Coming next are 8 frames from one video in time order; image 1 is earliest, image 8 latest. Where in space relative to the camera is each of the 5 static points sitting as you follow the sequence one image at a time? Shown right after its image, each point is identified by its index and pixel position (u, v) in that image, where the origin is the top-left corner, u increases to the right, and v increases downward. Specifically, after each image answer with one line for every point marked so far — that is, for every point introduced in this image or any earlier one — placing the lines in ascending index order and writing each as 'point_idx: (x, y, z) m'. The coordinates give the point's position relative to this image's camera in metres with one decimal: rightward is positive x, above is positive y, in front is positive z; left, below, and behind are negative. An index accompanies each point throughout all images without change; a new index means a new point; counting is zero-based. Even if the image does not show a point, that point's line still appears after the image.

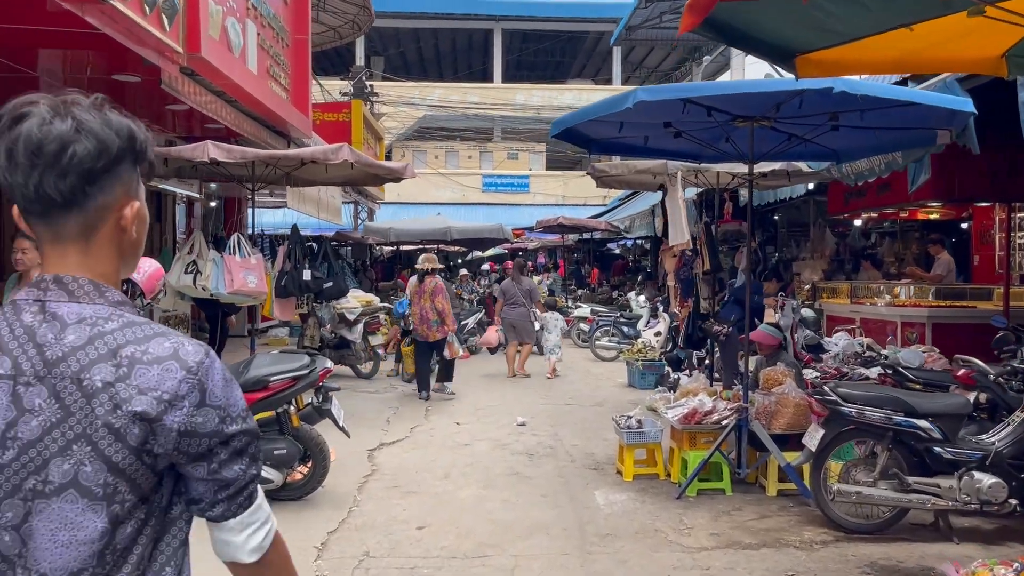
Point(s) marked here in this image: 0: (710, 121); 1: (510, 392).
0: (+1.2, +1.0, +5.2) m
1: (0.0, -1.2, +9.6) m
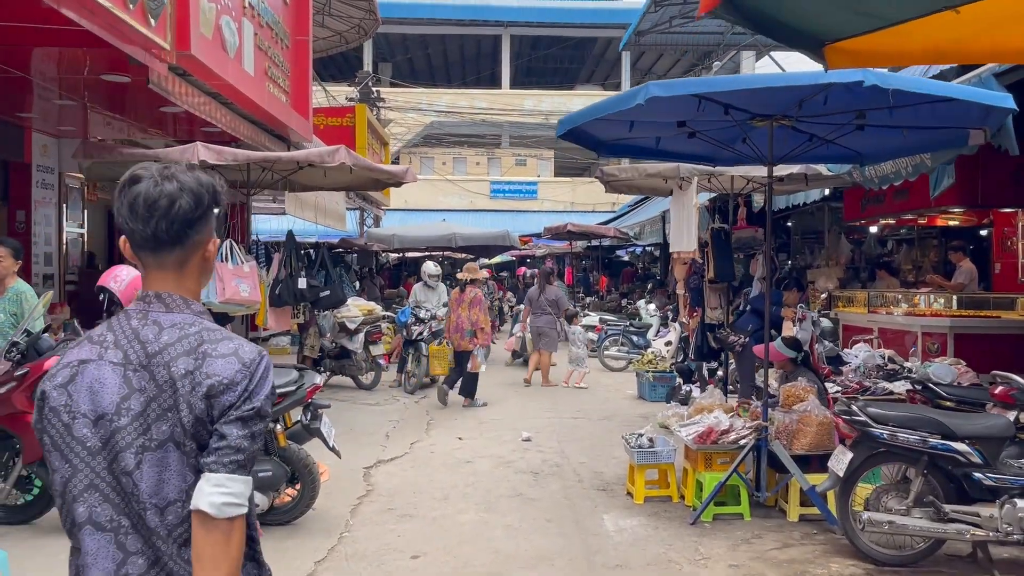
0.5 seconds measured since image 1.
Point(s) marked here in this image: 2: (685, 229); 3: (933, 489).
0: (+1.2, +1.0, +4.9) m
1: (0.0, -1.3, +9.3) m
2: (+1.4, +0.5, +6.7) m
3: (+2.0, -1.0, +4.1) m
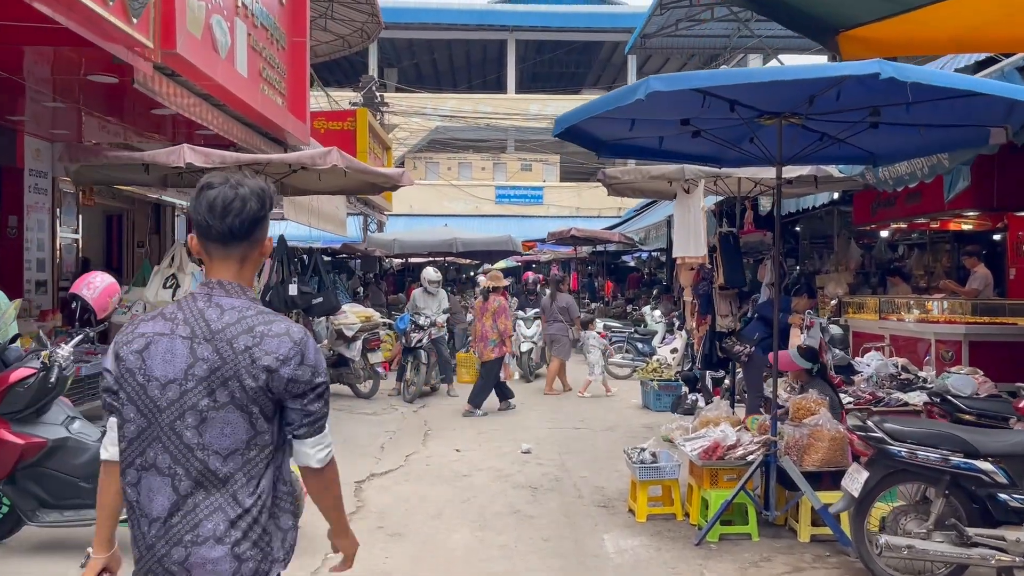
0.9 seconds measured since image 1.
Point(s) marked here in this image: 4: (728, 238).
0: (+1.2, +0.9, +4.7) m
1: (0.0, -1.3, +9.0) m
2: (+1.4, +0.4, +6.5) m
3: (+2.0, -1.0, +3.8) m
4: (+1.7, +0.4, +6.9) m
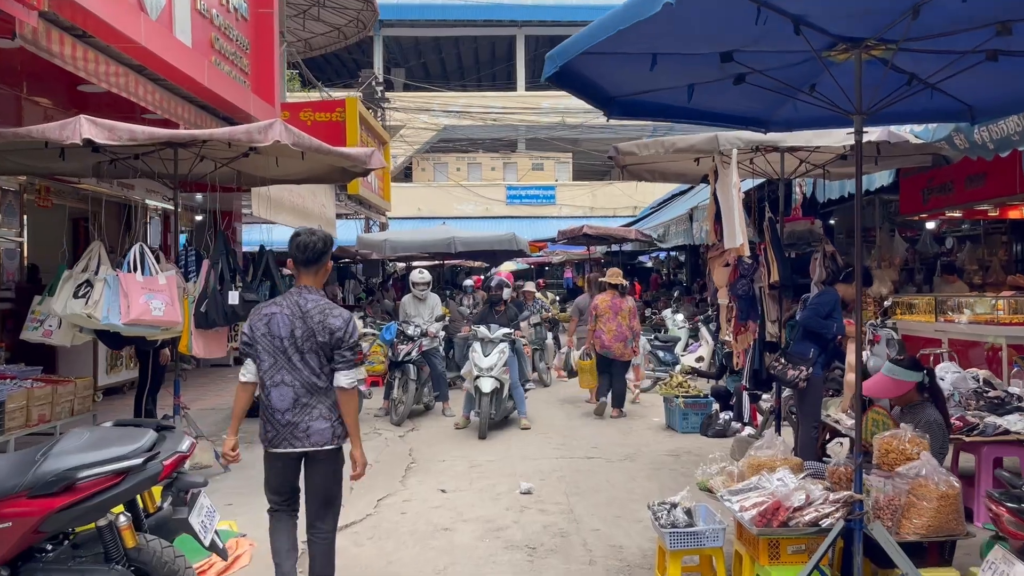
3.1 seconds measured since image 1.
0: (+1.1, +0.9, +3.3) m
1: (+0.1, -1.4, +7.7) m
2: (+1.3, +0.4, +5.2) m
3: (+1.9, -1.0, +2.5) m
4: (+1.7, +0.4, +5.6) m
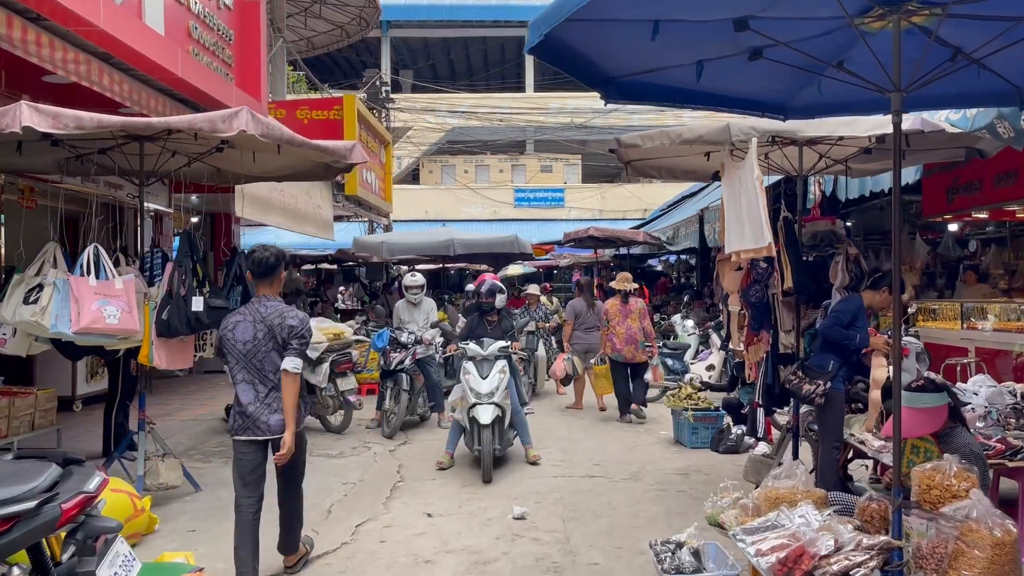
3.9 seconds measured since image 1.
0: (+1.0, +0.9, +2.8) m
1: (0.0, -1.4, +7.2) m
2: (+1.3, +0.4, +4.7) m
3: (+1.8, -1.0, +2.0) m
4: (+1.6, +0.4, +5.1) m
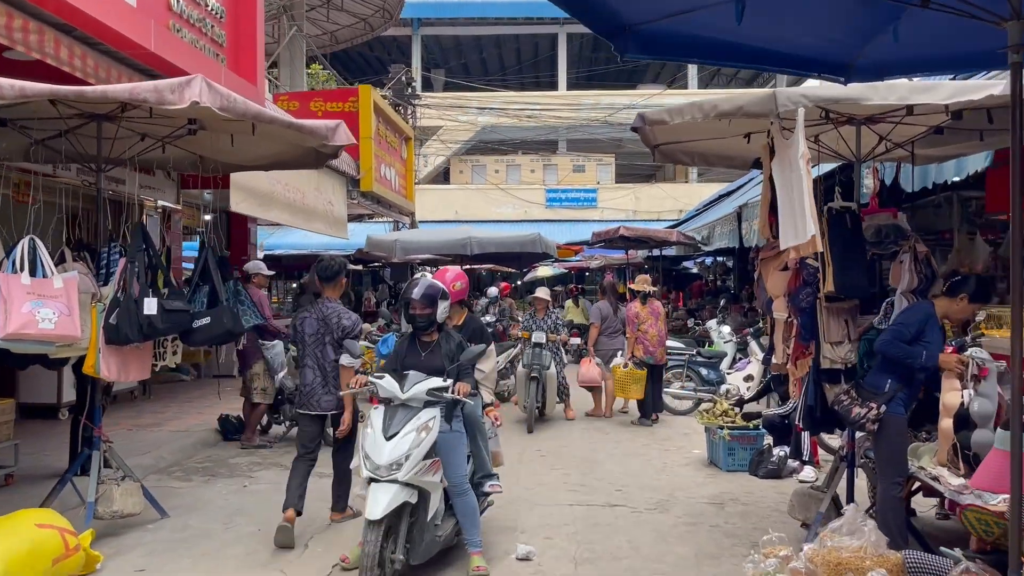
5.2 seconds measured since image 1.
0: (+1.0, +0.9, +2.1) m
1: (+0.1, -1.4, +6.5) m
2: (+1.3, +0.4, +3.9) m
3: (+1.7, -1.0, +1.1) m
4: (+1.7, +0.4, +4.3) m
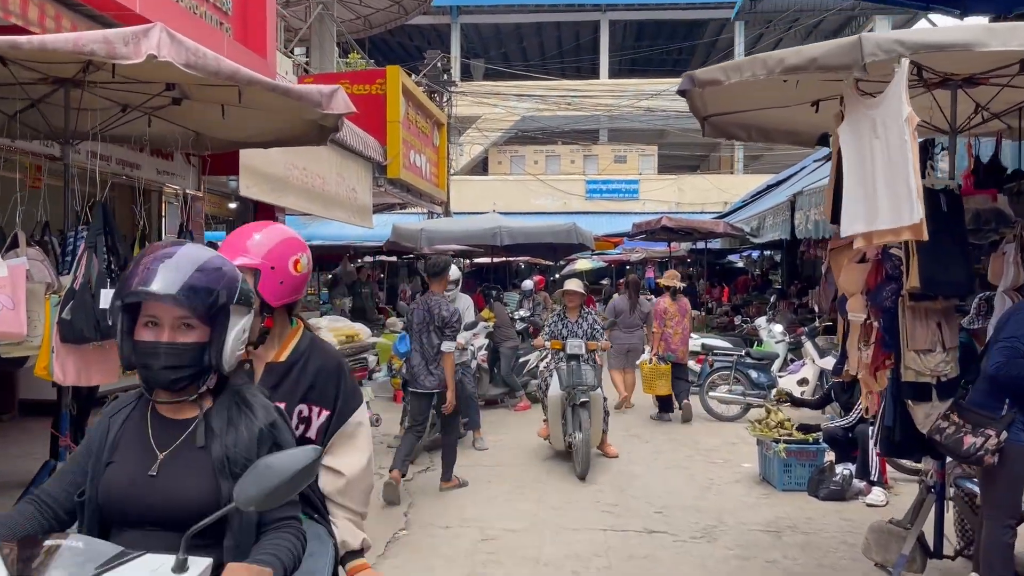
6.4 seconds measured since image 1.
0: (+0.9, +0.9, +1.3) m
1: (+0.3, -1.4, +5.8) m
2: (+1.4, +0.4, +3.1) m
3: (+1.6, -1.0, +0.4) m
4: (+1.8, +0.4, +3.5) m
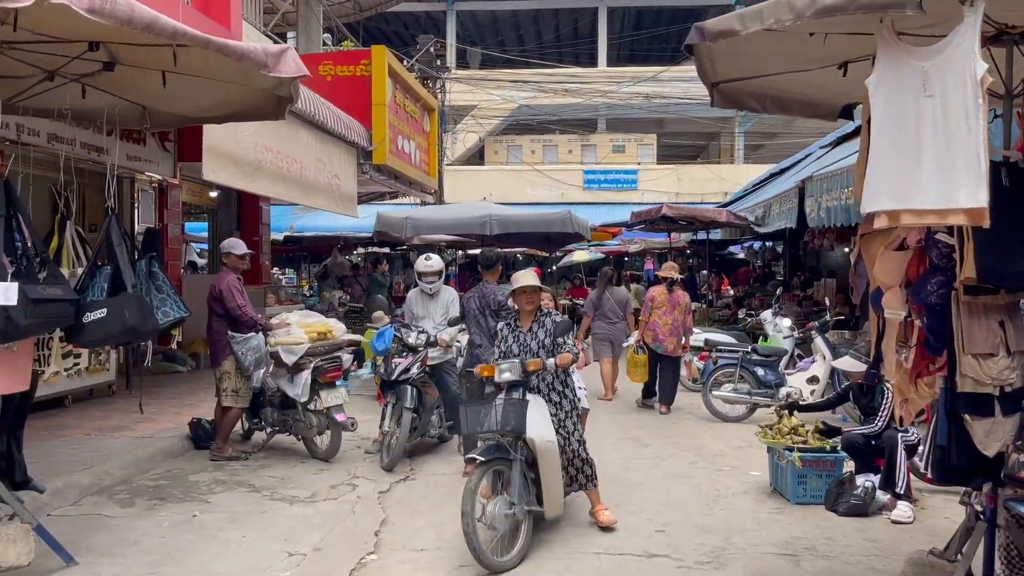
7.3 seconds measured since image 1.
0: (+0.9, +0.9, +0.7) m
1: (+0.2, -1.3, +5.2) m
2: (+1.3, +0.4, +2.5) m
3: (+1.5, -1.0, -0.2) m
4: (+1.7, +0.4, +2.9) m
